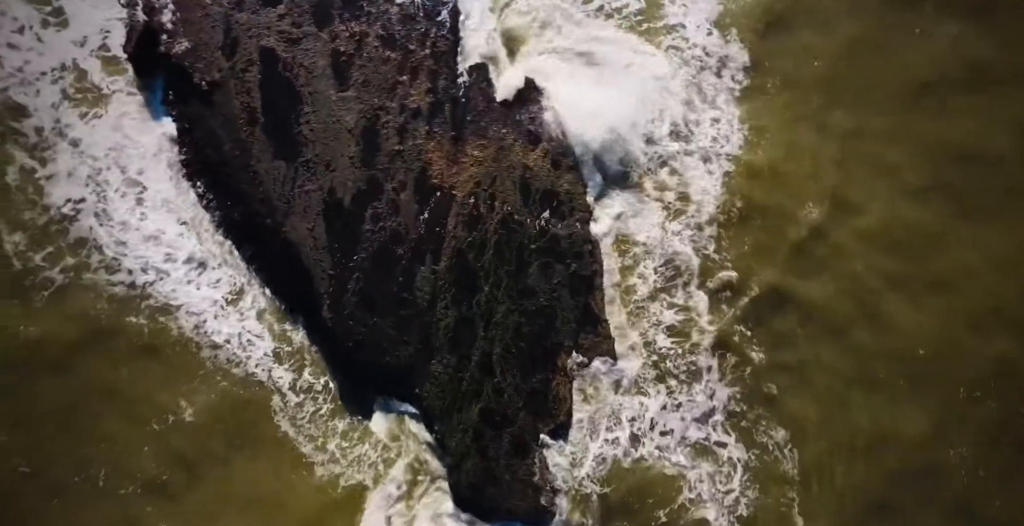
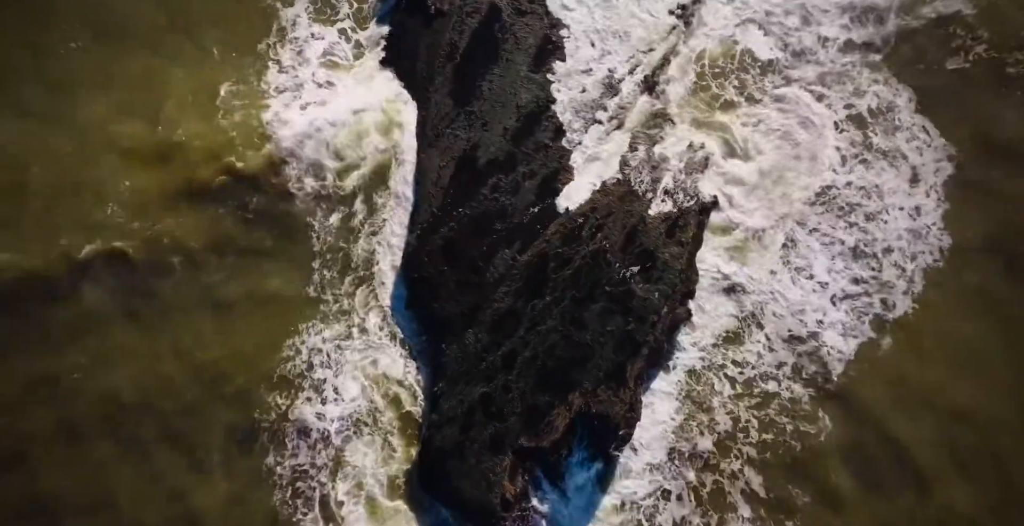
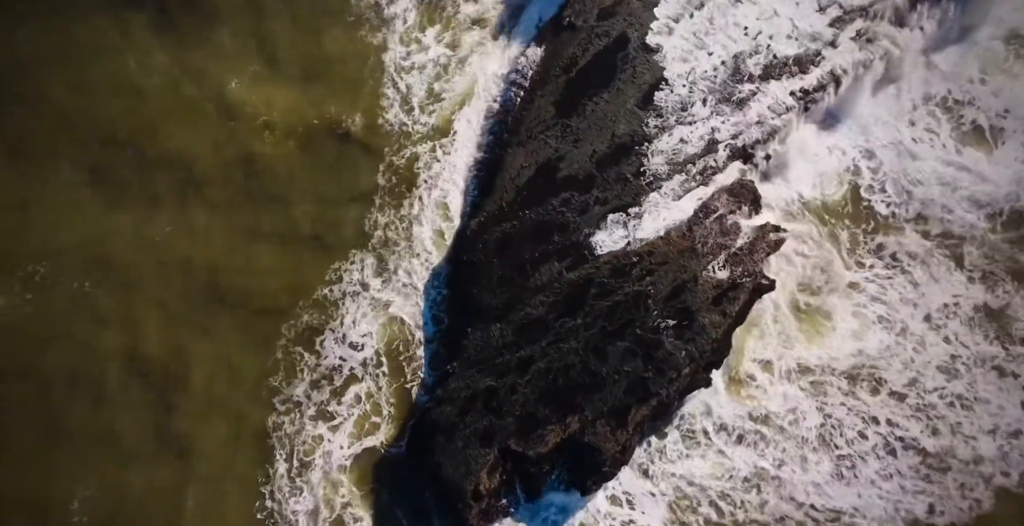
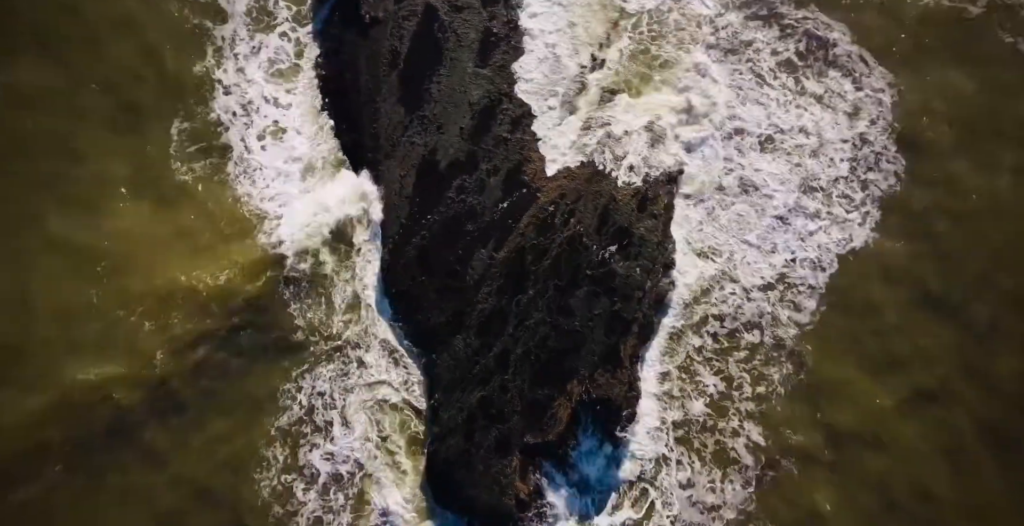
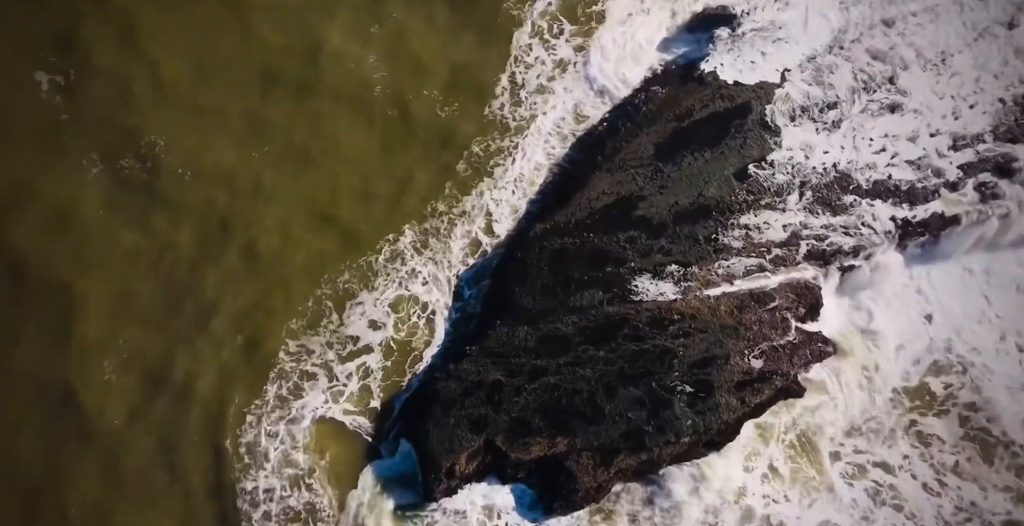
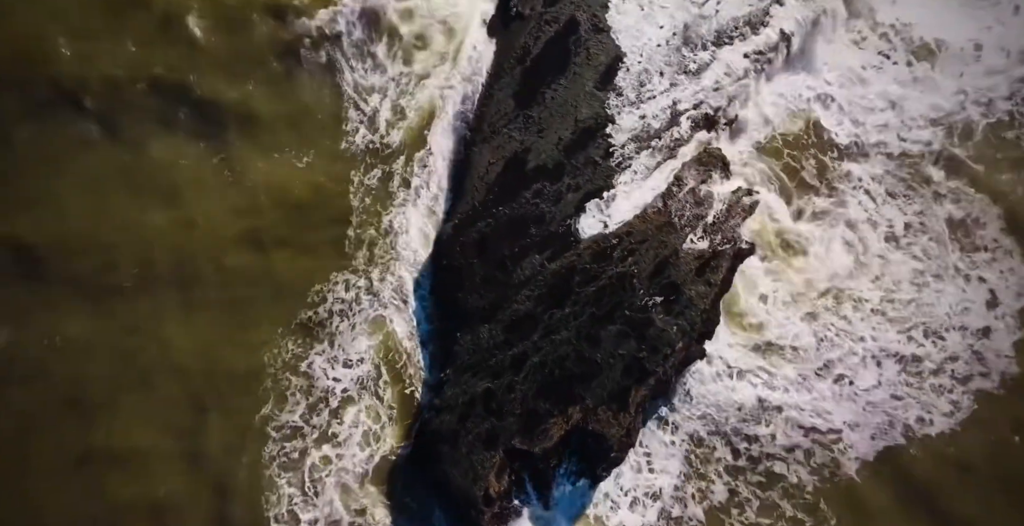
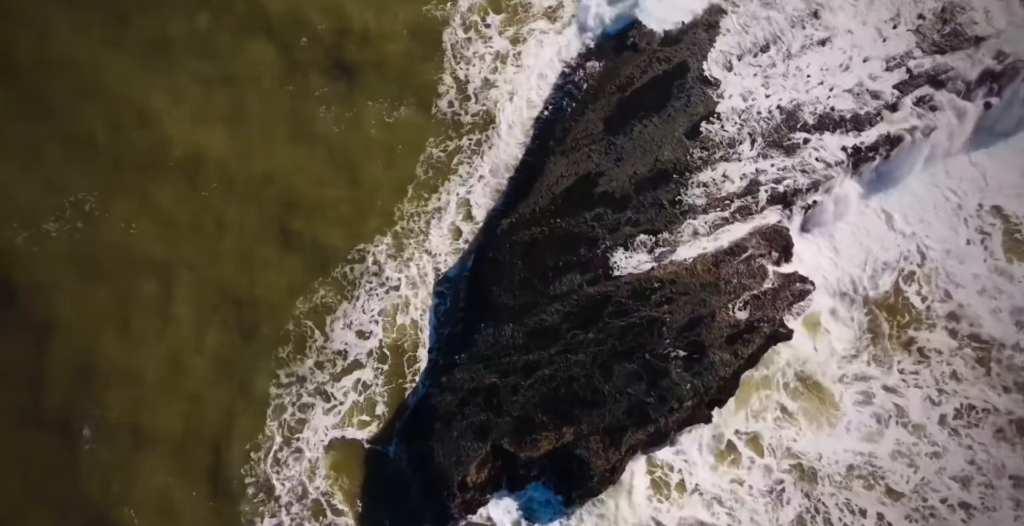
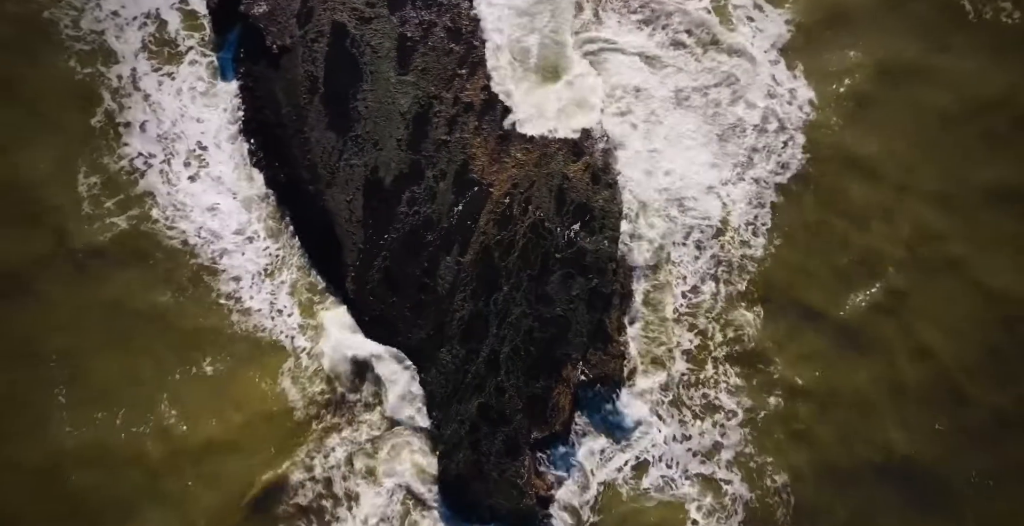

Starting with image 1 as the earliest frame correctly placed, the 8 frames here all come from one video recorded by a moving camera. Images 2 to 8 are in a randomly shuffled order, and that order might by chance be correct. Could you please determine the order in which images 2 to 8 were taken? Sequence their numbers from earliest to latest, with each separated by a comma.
8, 4, 2, 6, 3, 7, 5
